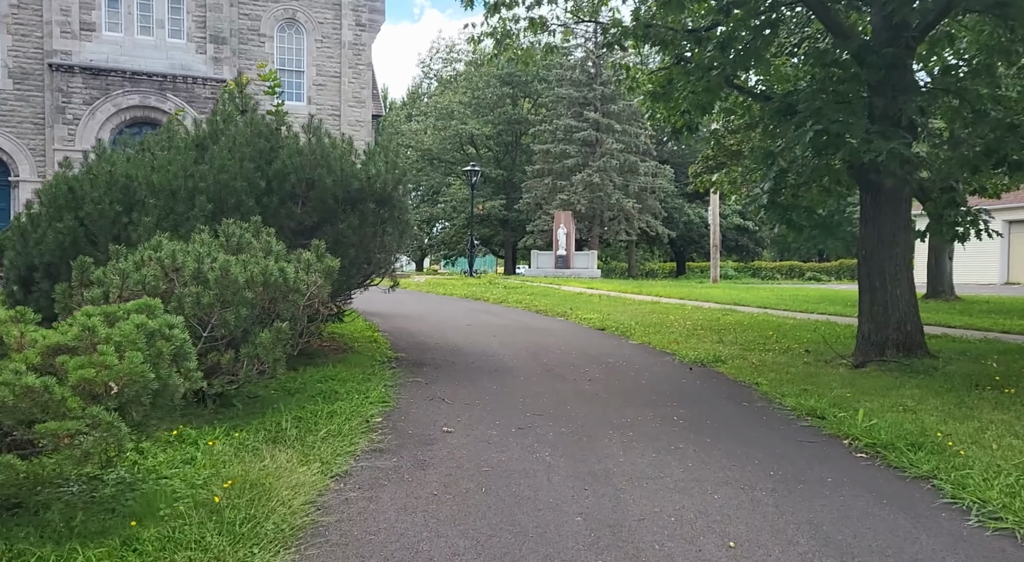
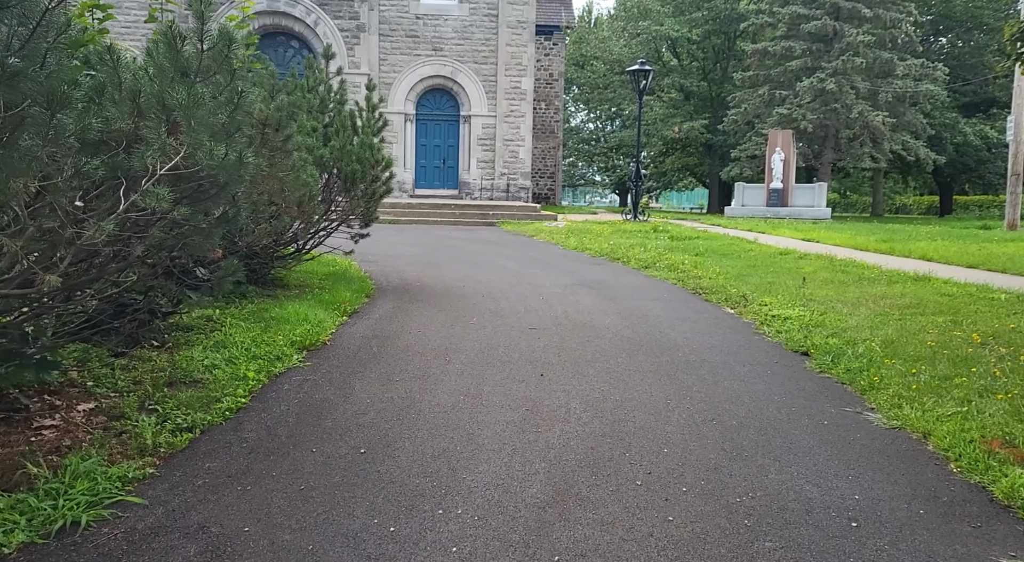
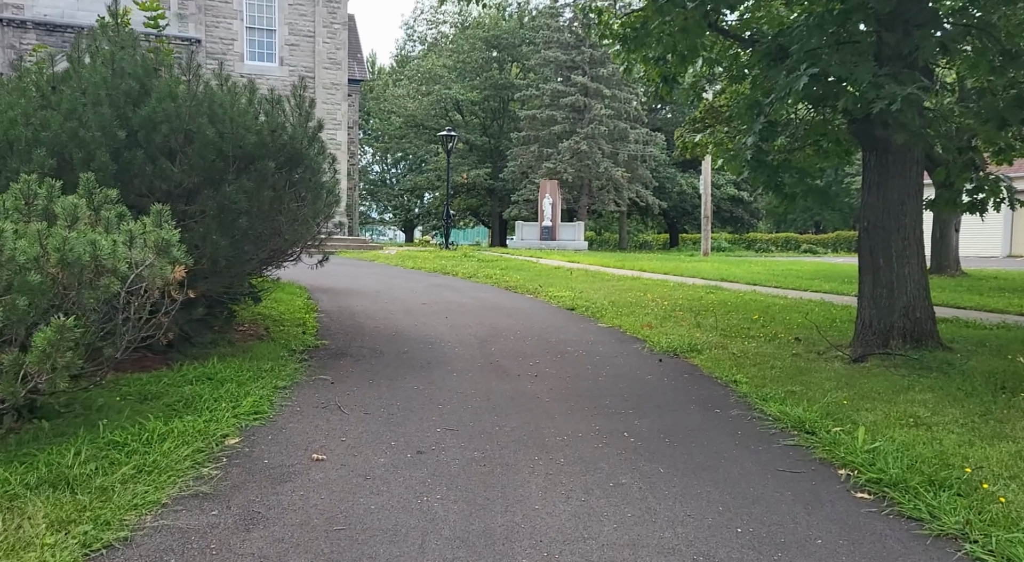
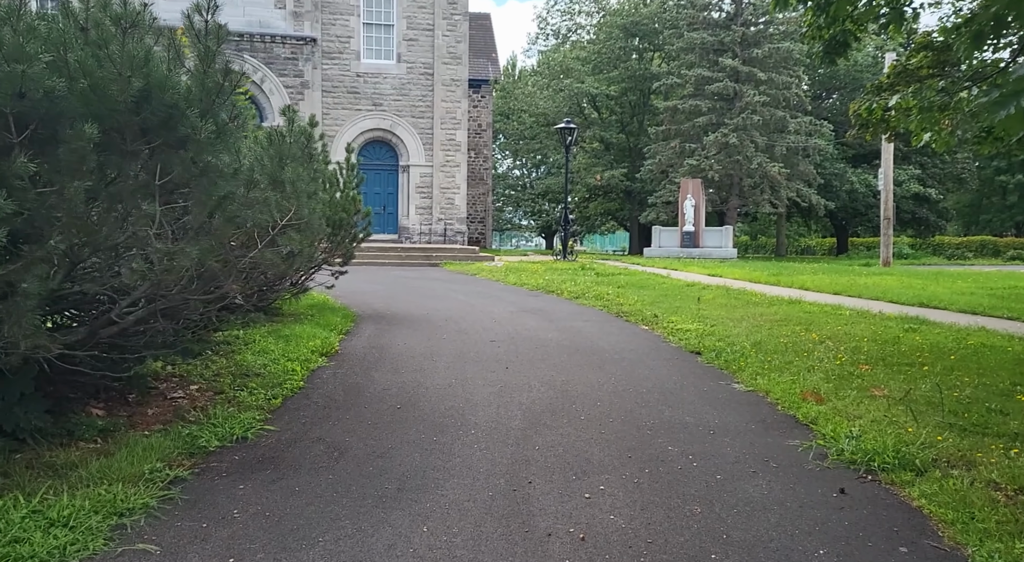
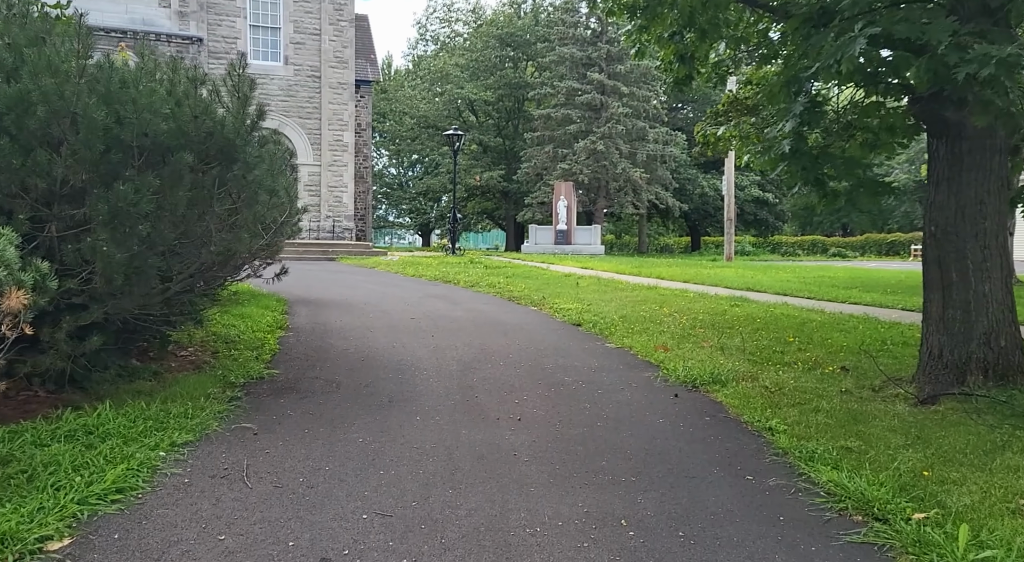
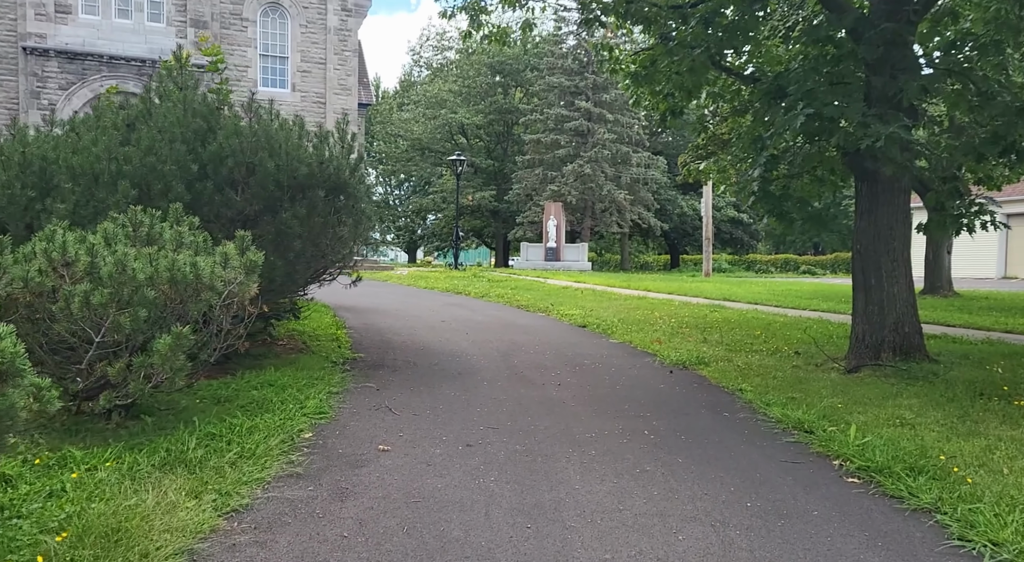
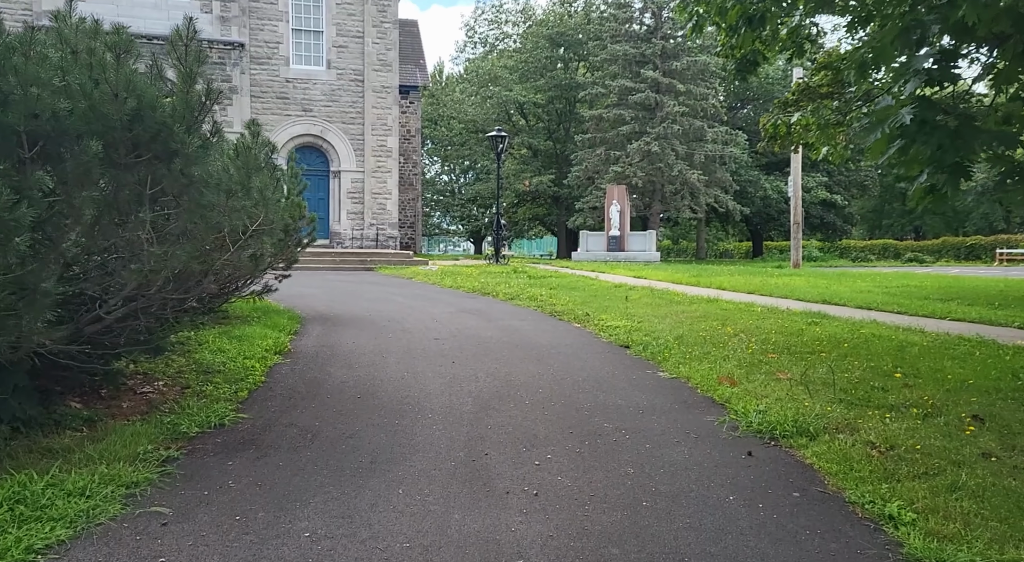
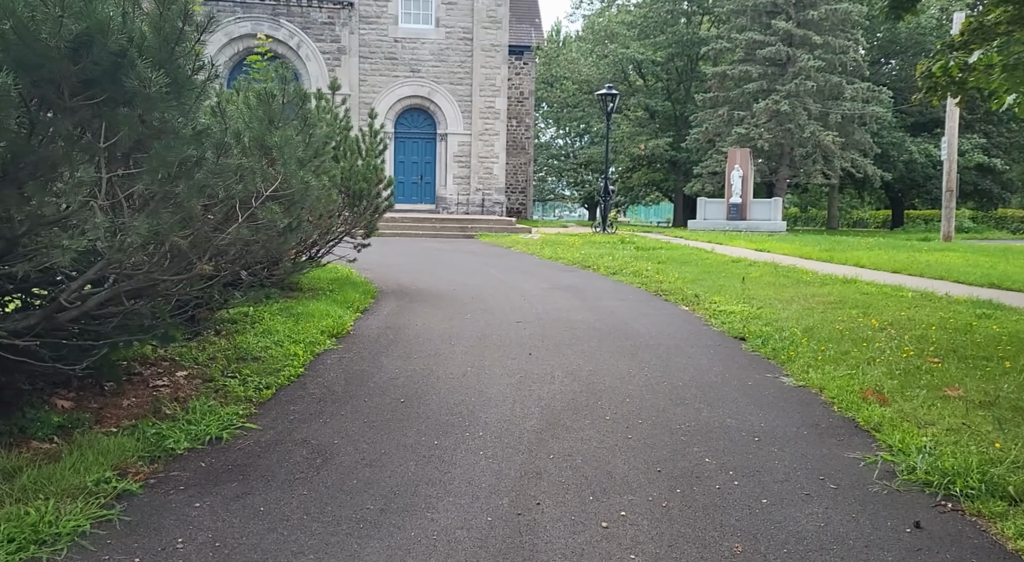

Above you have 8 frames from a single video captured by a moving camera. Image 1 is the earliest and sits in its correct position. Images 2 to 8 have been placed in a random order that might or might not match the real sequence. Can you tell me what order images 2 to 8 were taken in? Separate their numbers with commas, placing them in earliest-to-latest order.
6, 3, 5, 7, 4, 8, 2
